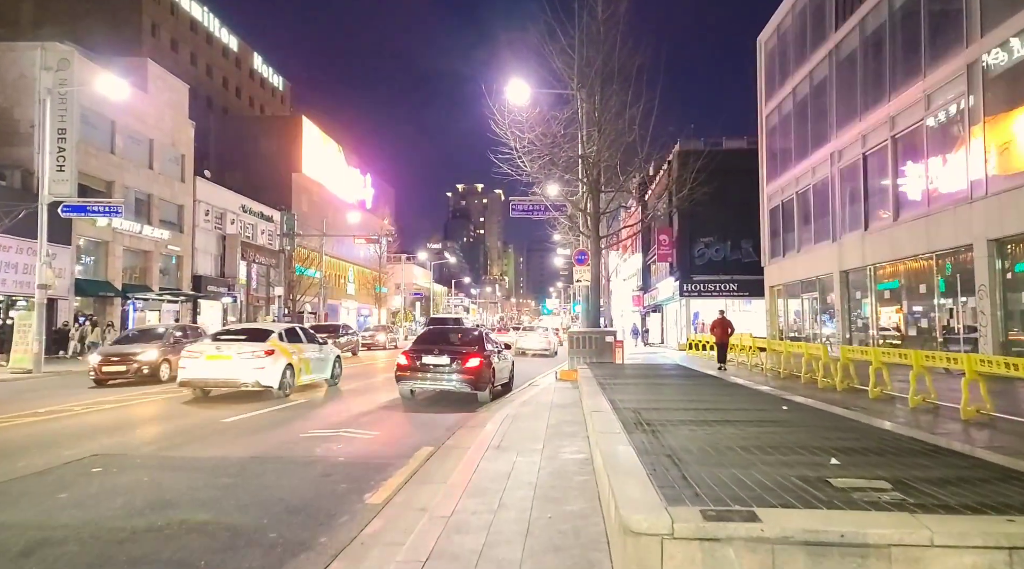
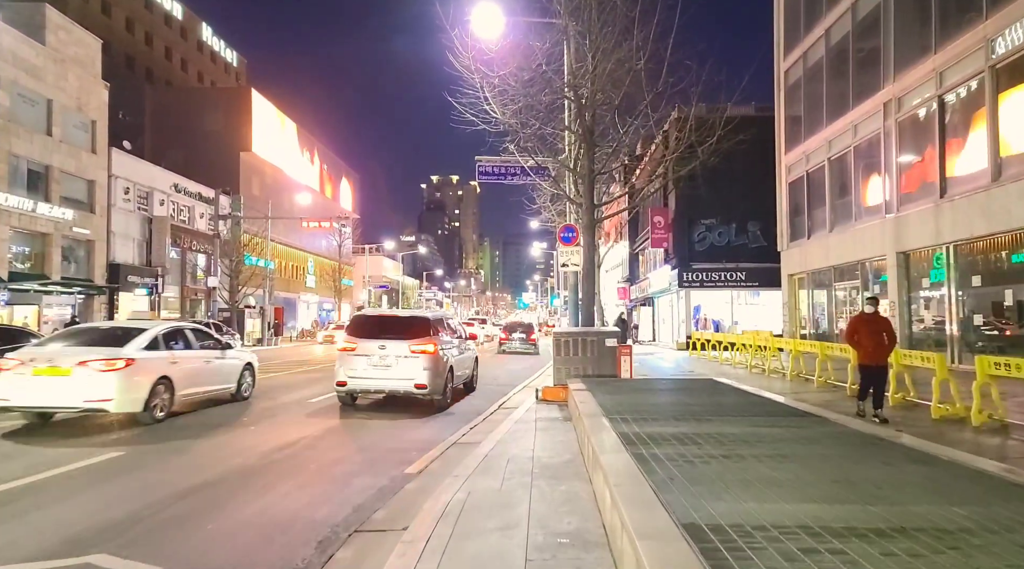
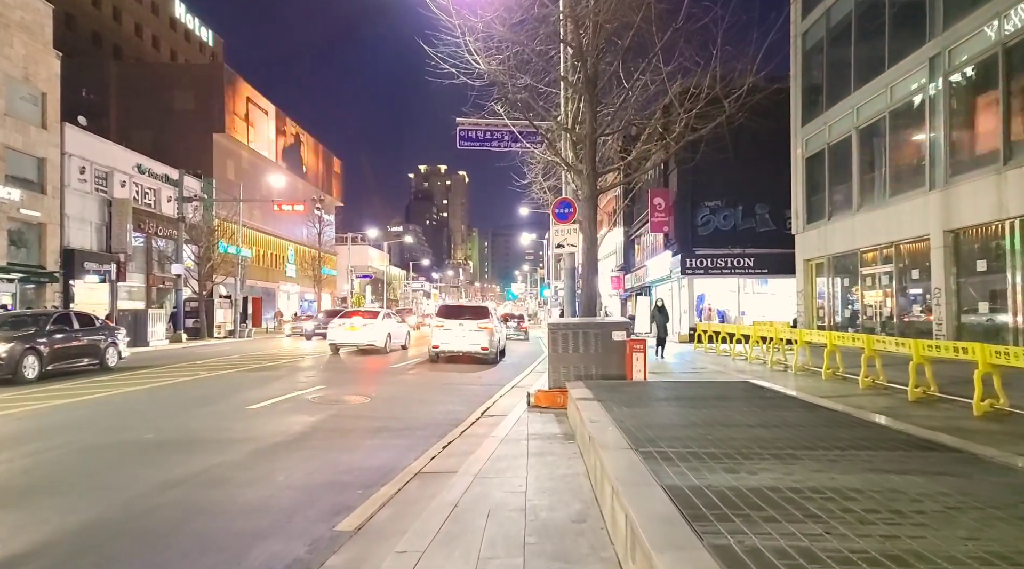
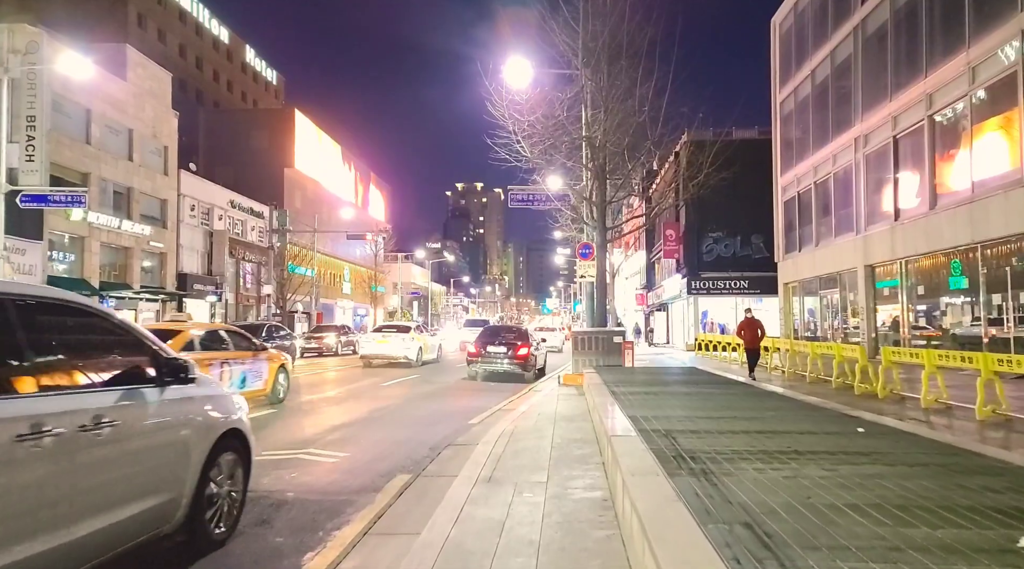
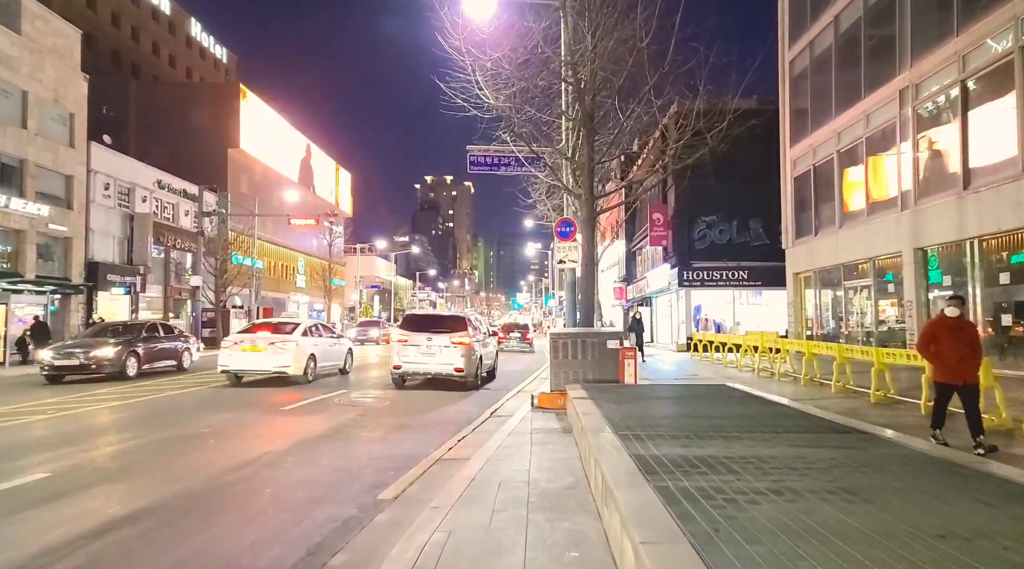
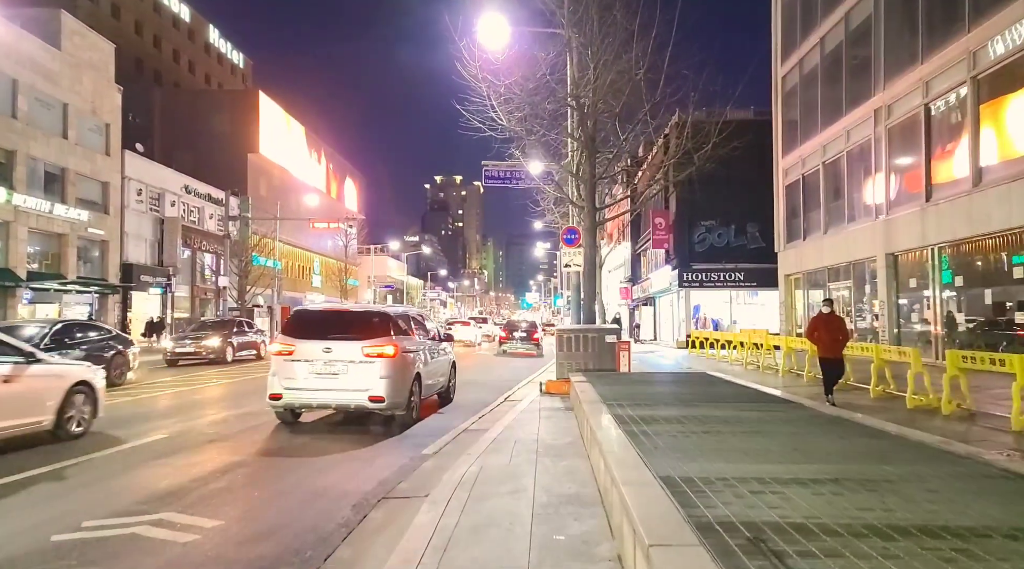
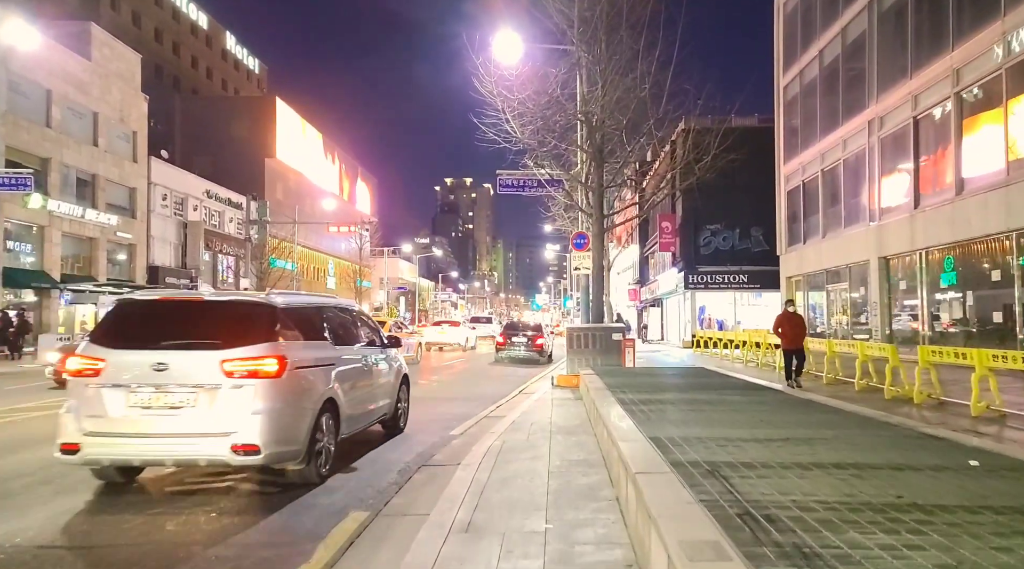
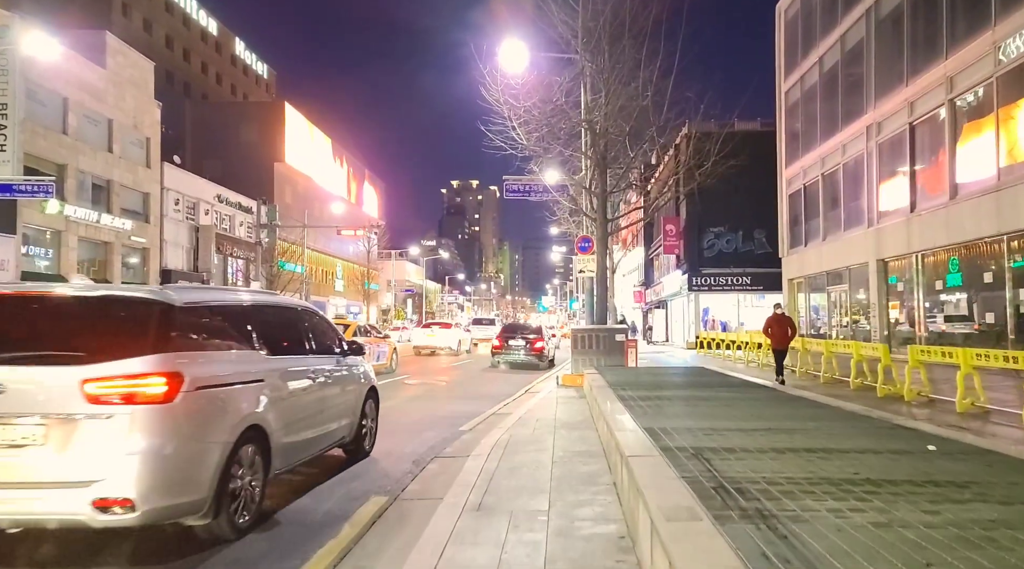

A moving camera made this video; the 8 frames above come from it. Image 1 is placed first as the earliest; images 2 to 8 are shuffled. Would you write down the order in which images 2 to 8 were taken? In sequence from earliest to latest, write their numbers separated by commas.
4, 8, 7, 6, 2, 5, 3
